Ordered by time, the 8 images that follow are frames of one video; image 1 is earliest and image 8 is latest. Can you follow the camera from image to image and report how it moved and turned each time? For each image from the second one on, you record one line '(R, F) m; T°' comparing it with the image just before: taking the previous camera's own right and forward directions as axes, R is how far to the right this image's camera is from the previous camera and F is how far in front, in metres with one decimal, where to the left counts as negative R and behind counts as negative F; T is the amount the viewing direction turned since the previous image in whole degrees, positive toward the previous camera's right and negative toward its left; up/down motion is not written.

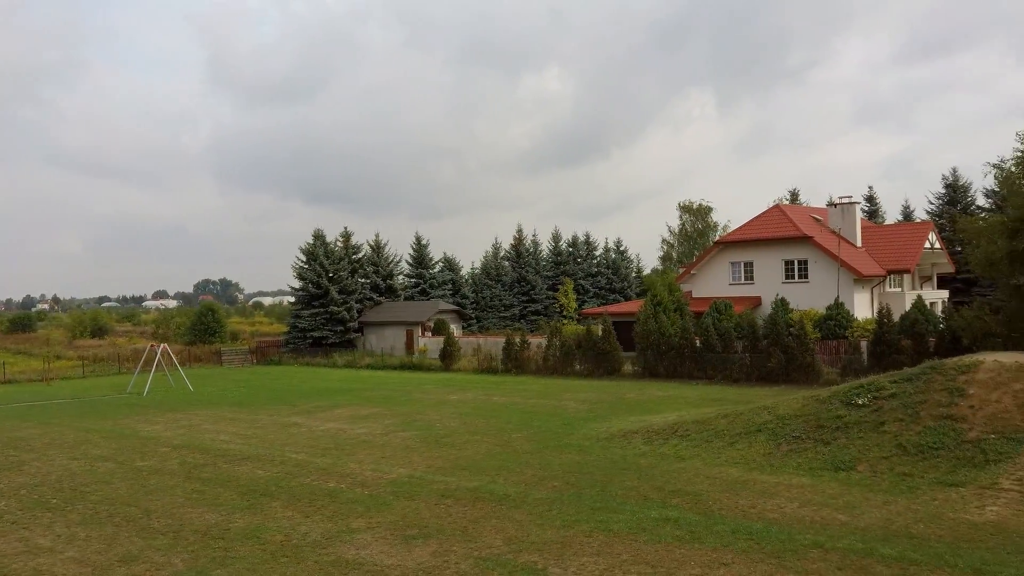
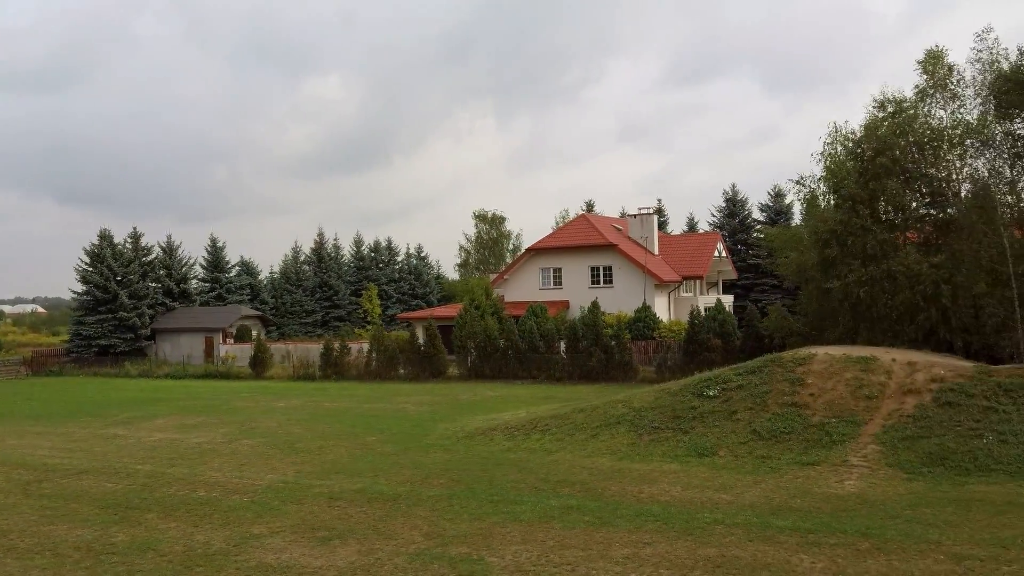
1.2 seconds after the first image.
(-1.9, +0.1) m; +14°
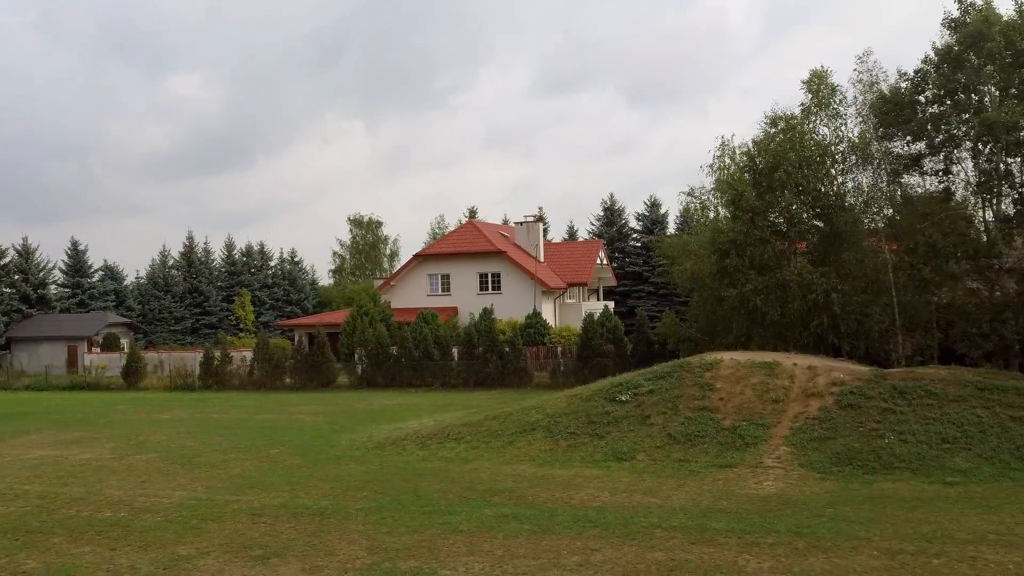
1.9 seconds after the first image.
(-1.0, +0.1) m; +8°
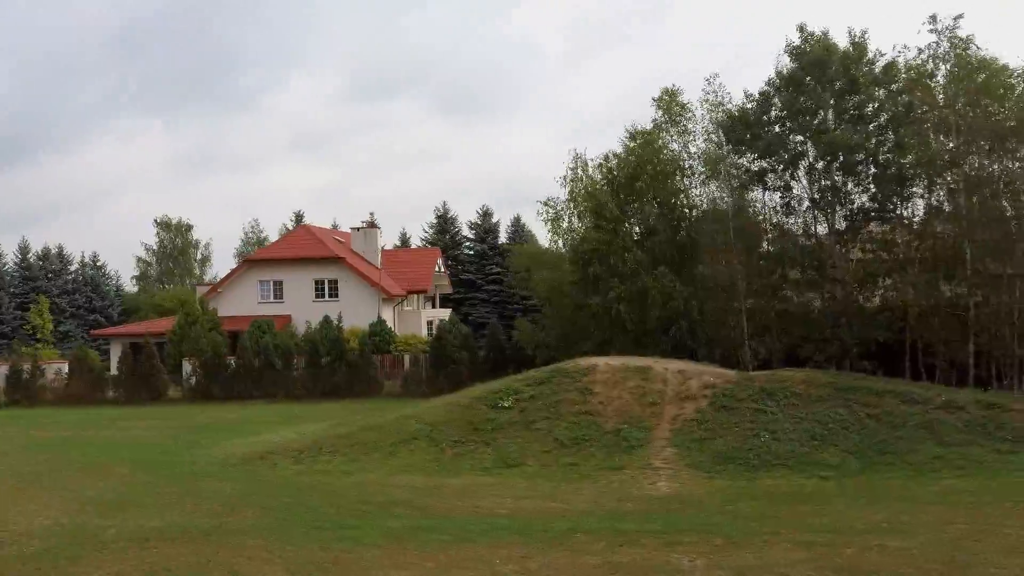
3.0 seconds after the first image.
(-1.5, +0.3) m; +12°
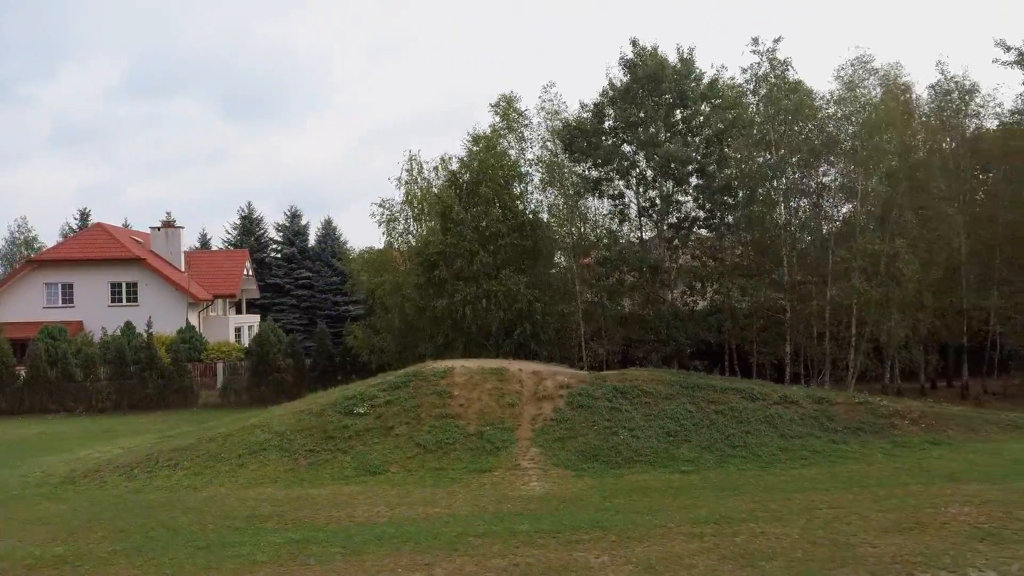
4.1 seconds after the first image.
(-1.4, +0.4) m; +13°
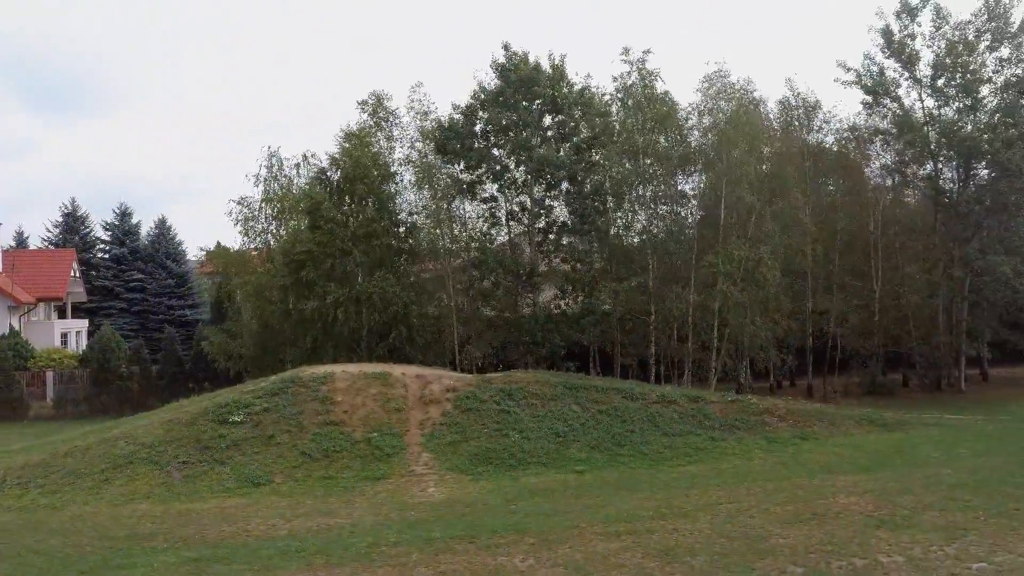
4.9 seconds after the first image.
(-1.1, +0.3) m; +11°
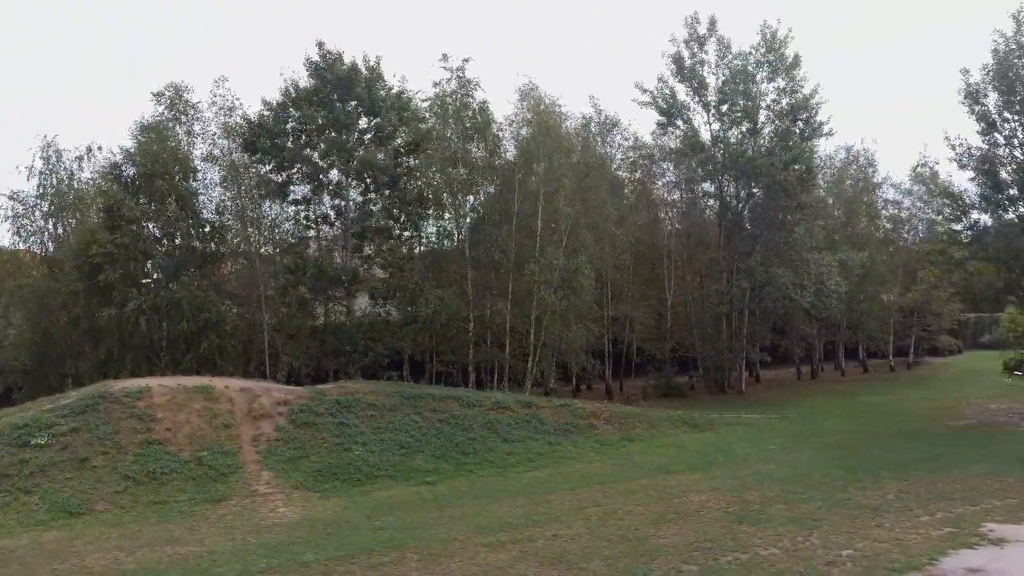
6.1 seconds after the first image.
(-1.6, +0.5) m; +15°
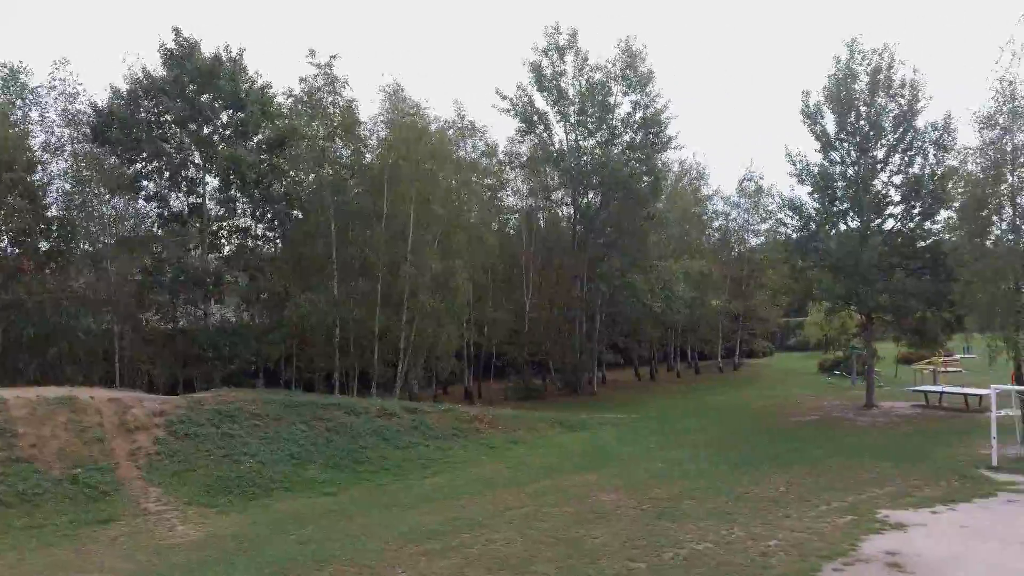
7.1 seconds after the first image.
(-1.7, +0.3) m; +12°
